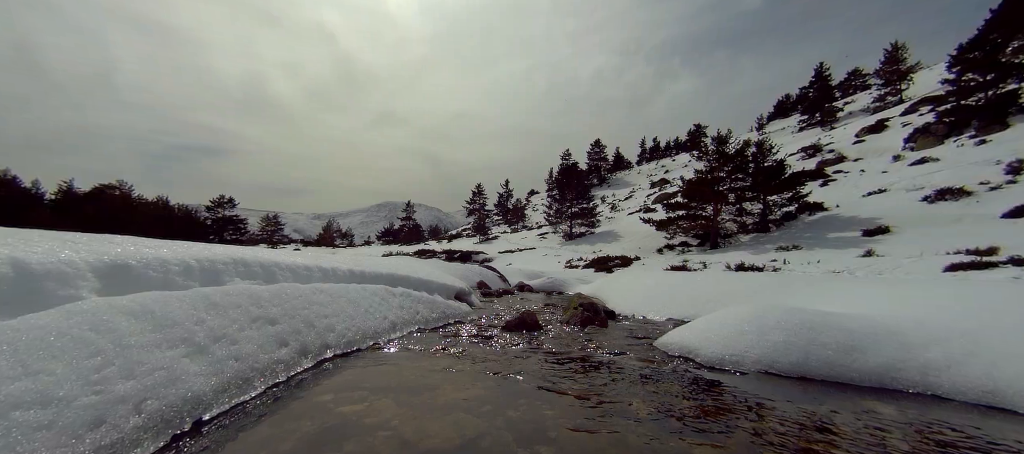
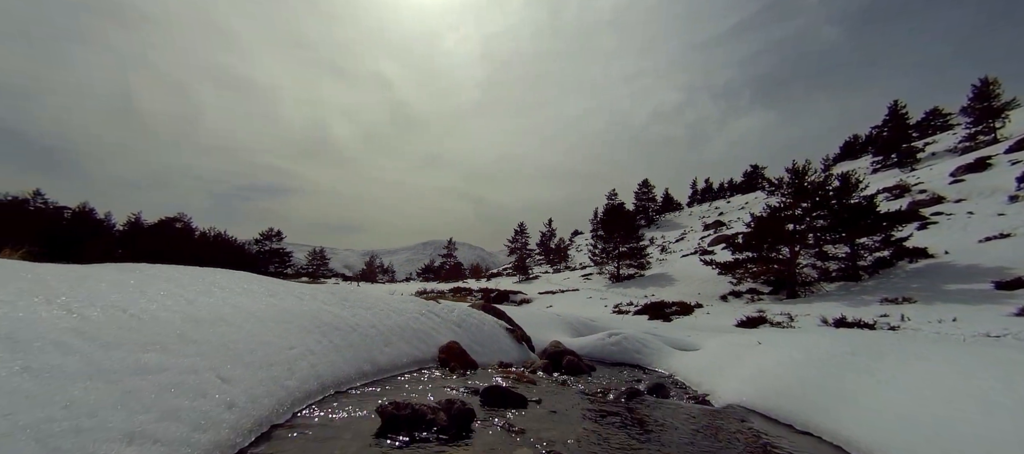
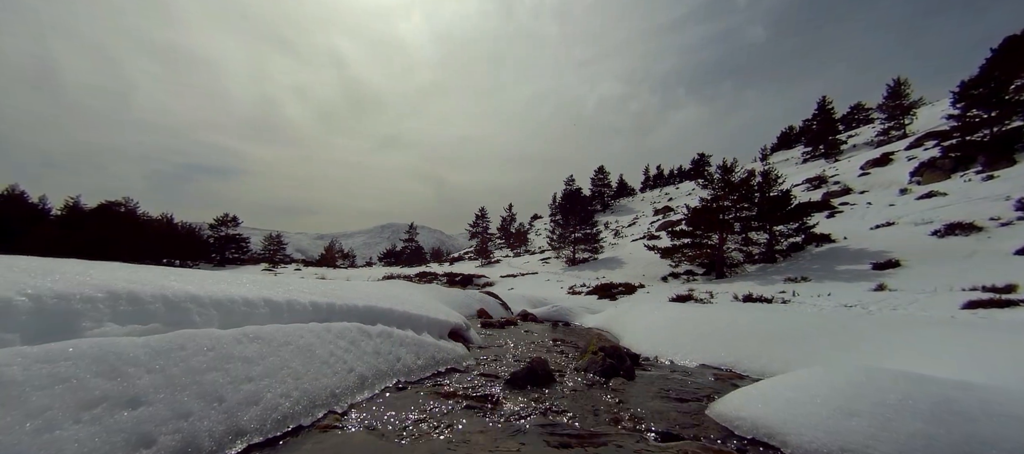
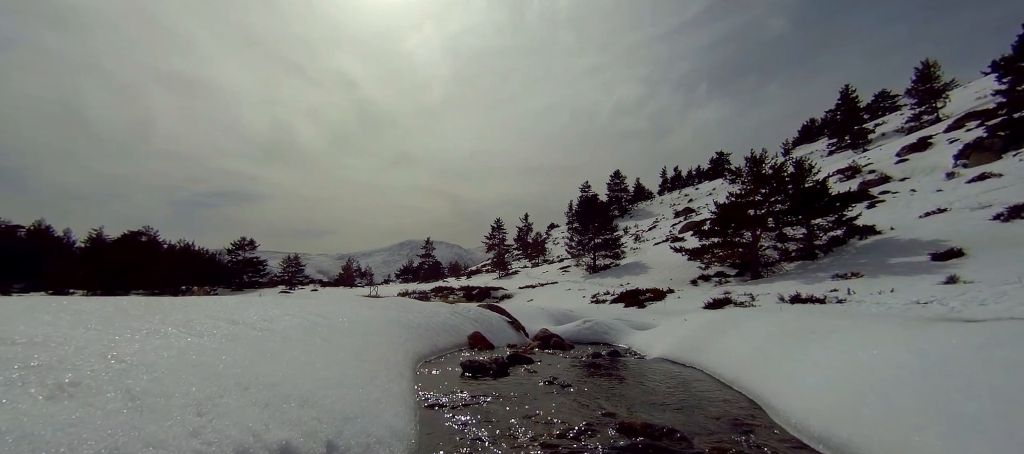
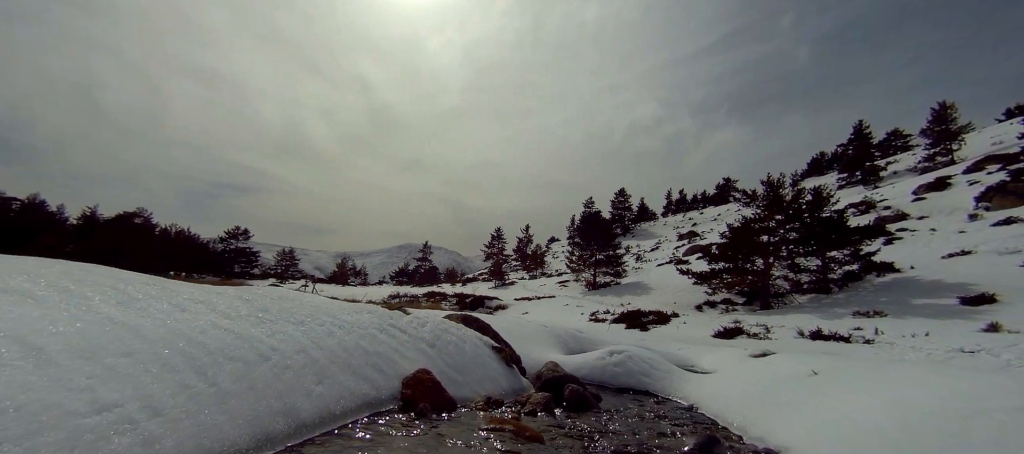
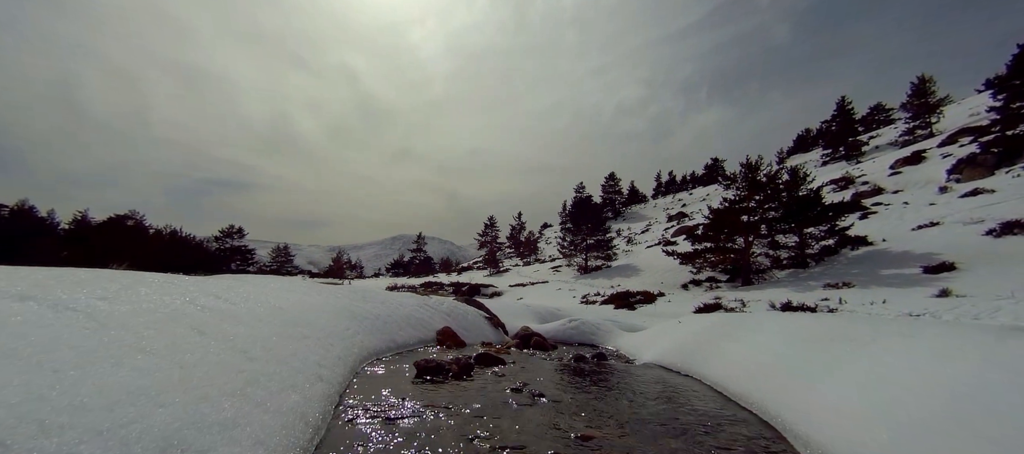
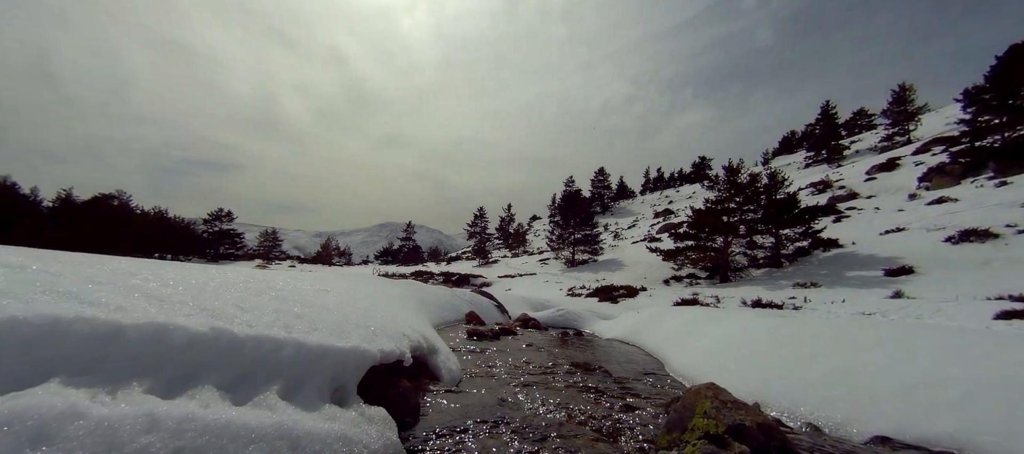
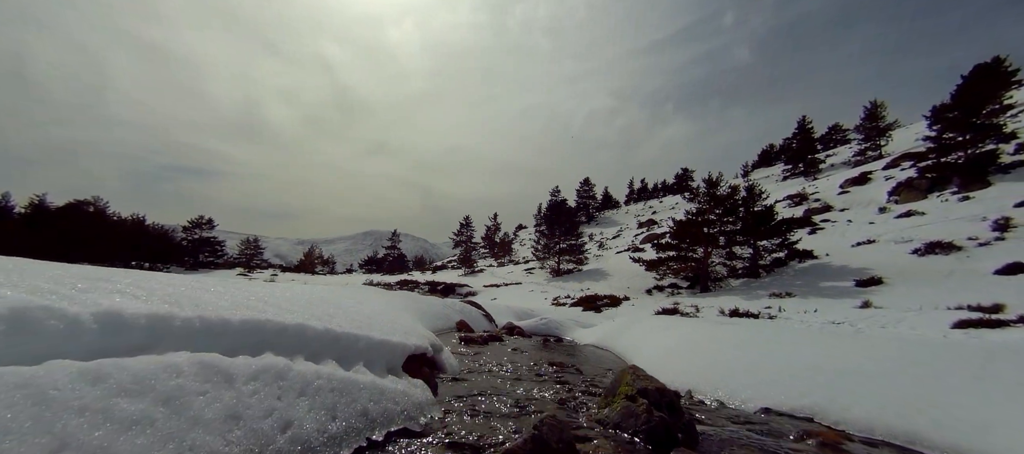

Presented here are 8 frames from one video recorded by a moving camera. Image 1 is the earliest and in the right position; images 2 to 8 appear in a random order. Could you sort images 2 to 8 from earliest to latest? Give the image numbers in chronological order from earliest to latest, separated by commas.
3, 8, 7, 4, 6, 2, 5
